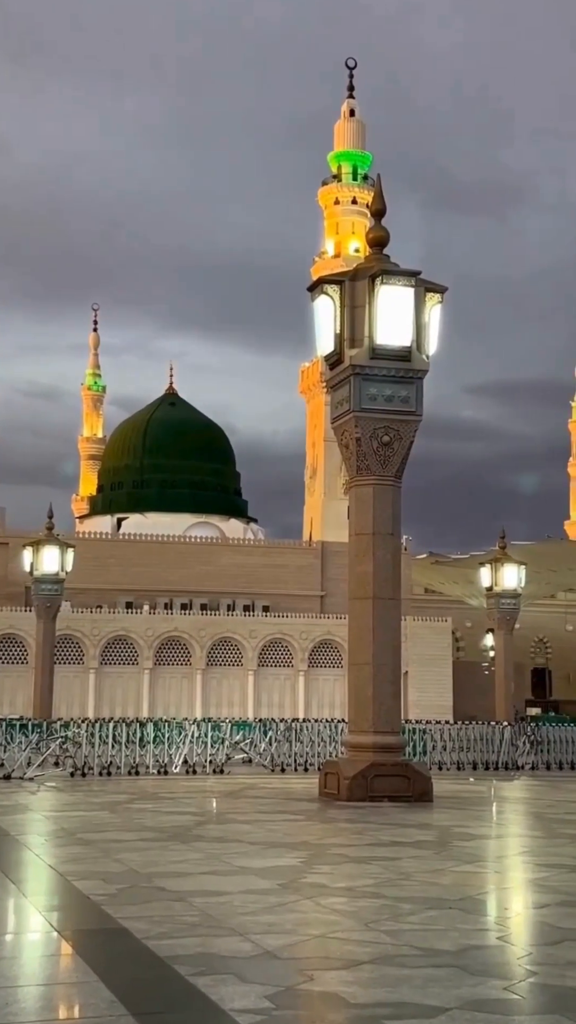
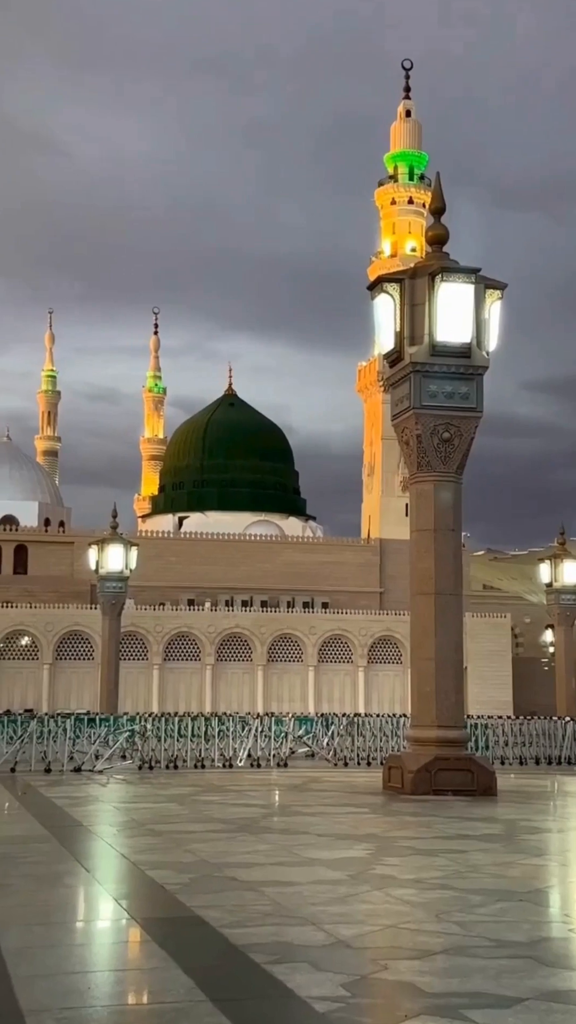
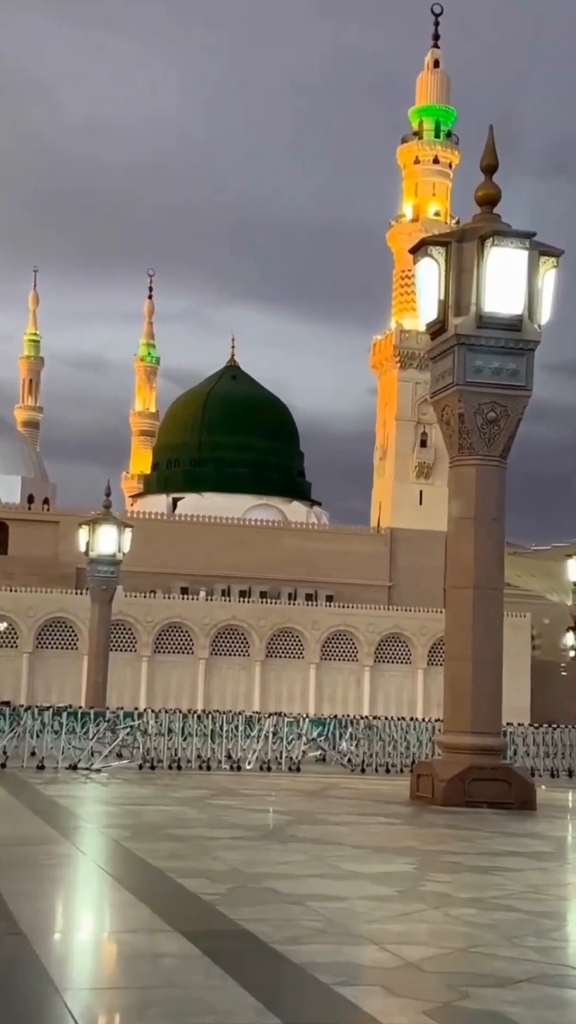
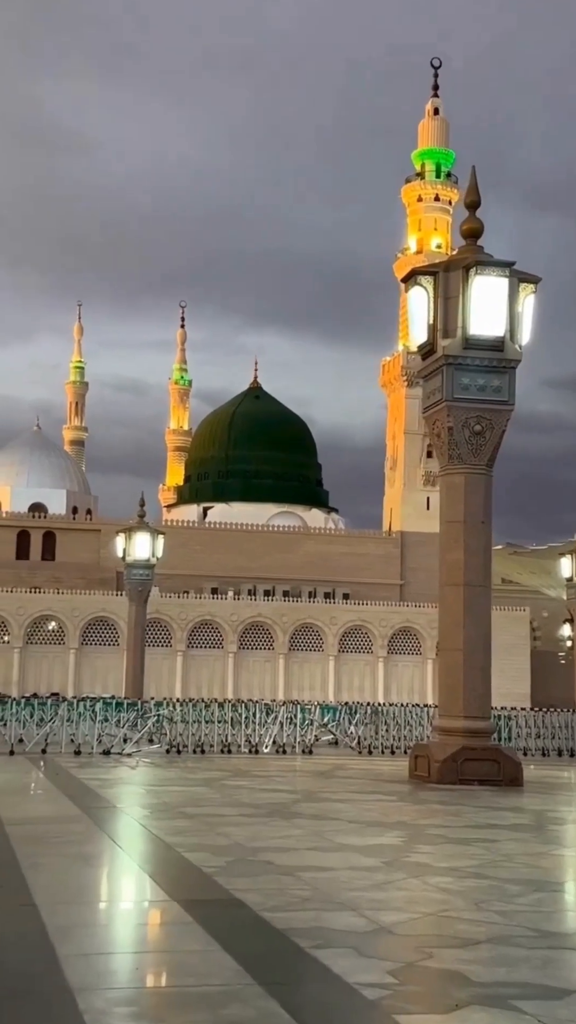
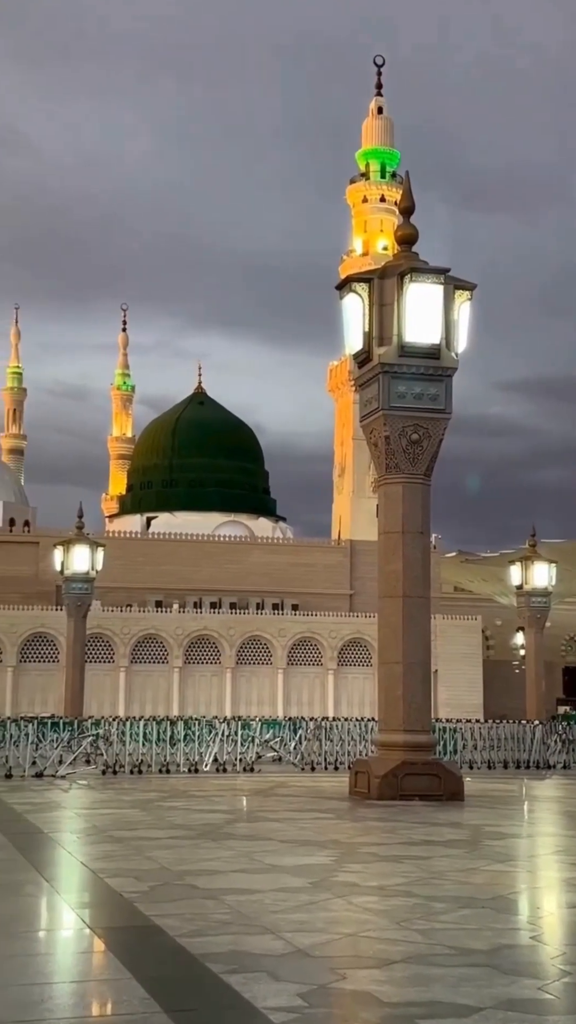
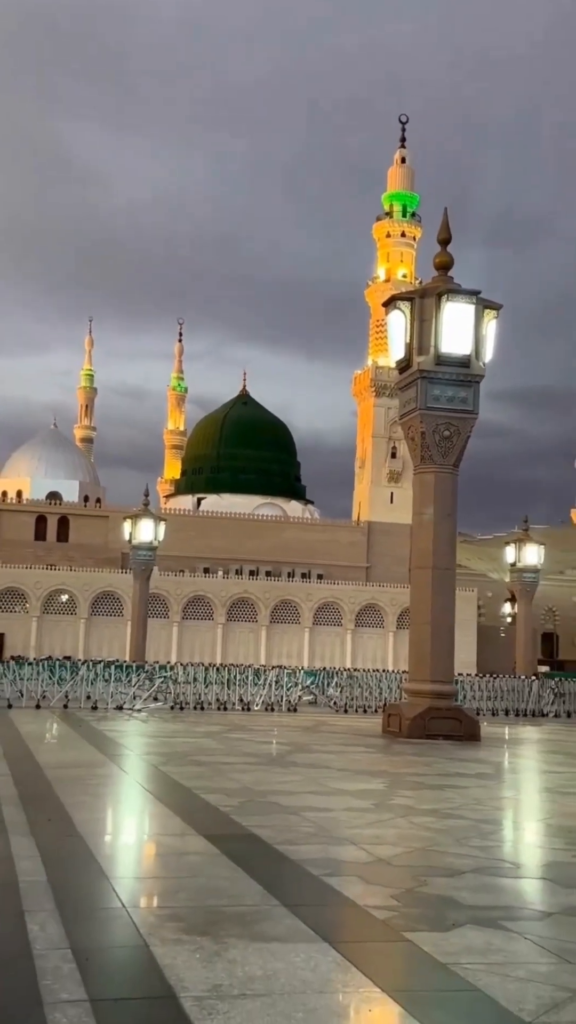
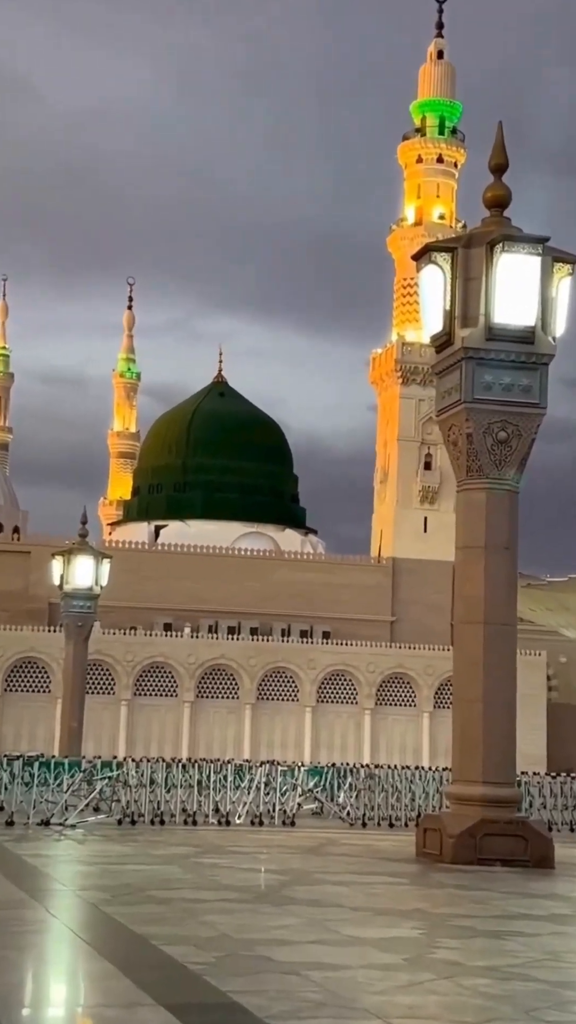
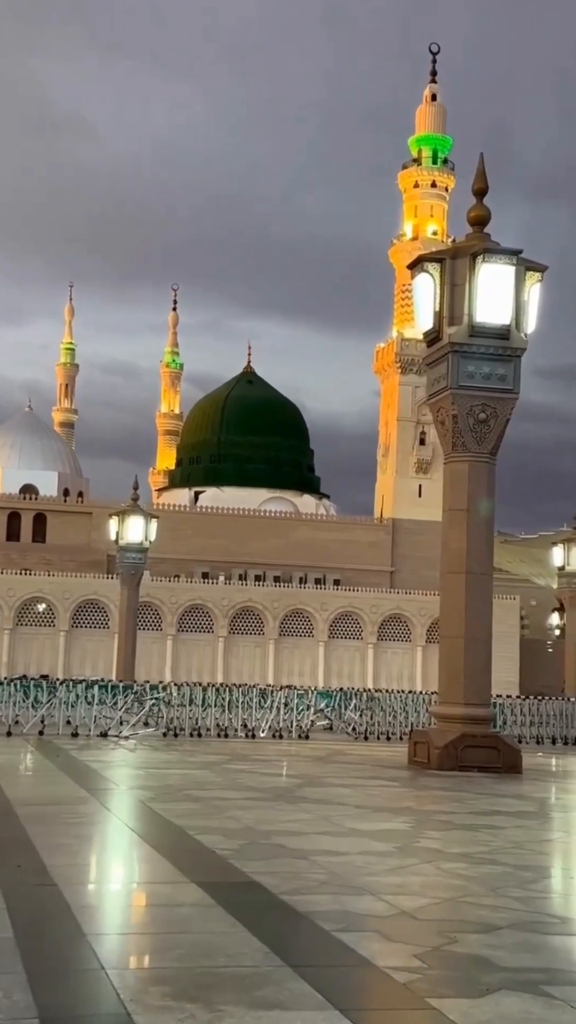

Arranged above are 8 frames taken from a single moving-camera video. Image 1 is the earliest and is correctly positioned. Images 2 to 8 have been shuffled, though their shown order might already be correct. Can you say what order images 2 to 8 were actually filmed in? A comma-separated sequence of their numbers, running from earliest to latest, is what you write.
5, 2, 4, 8, 6, 3, 7
